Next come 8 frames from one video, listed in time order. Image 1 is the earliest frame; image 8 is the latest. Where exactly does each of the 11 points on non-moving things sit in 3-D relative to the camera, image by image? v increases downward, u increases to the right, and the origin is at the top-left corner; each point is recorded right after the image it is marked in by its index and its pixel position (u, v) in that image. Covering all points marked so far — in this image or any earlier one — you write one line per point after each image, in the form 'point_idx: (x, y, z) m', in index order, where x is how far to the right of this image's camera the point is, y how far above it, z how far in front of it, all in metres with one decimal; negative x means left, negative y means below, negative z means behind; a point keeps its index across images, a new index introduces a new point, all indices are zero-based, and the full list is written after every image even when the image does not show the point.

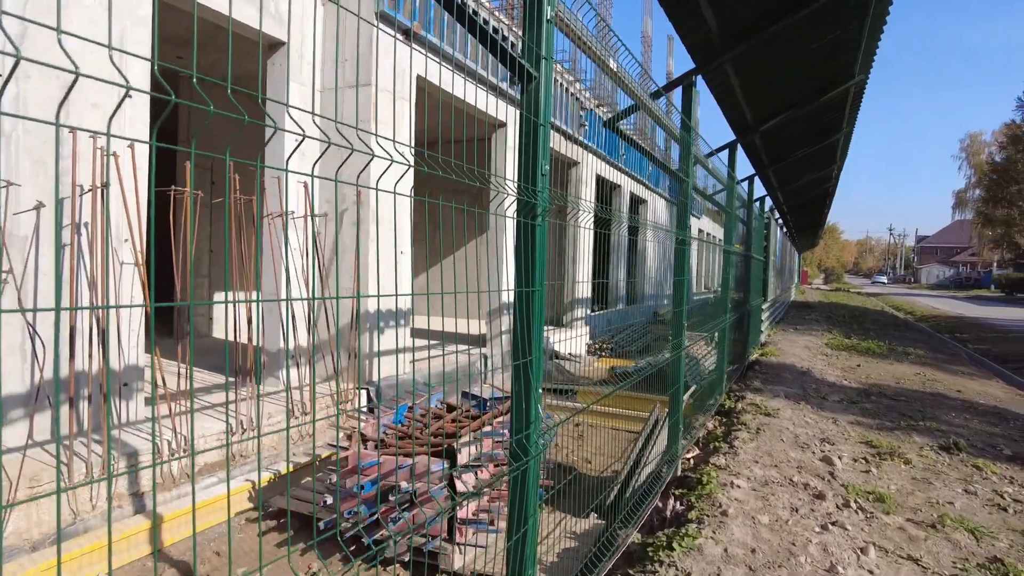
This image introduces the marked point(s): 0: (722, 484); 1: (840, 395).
0: (+1.0, -1.0, +3.2) m
1: (+3.0, -1.0, +6.0) m
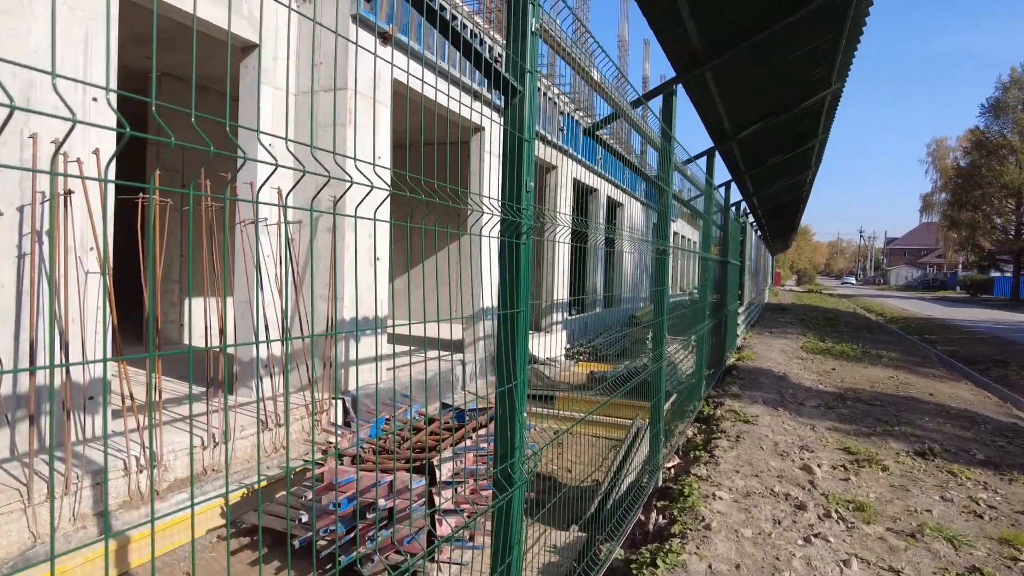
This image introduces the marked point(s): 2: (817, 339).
0: (+0.9, -1.0, +3.2) m
1: (+2.8, -1.0, +6.1) m
2: (+5.8, -1.0, +12.5) m
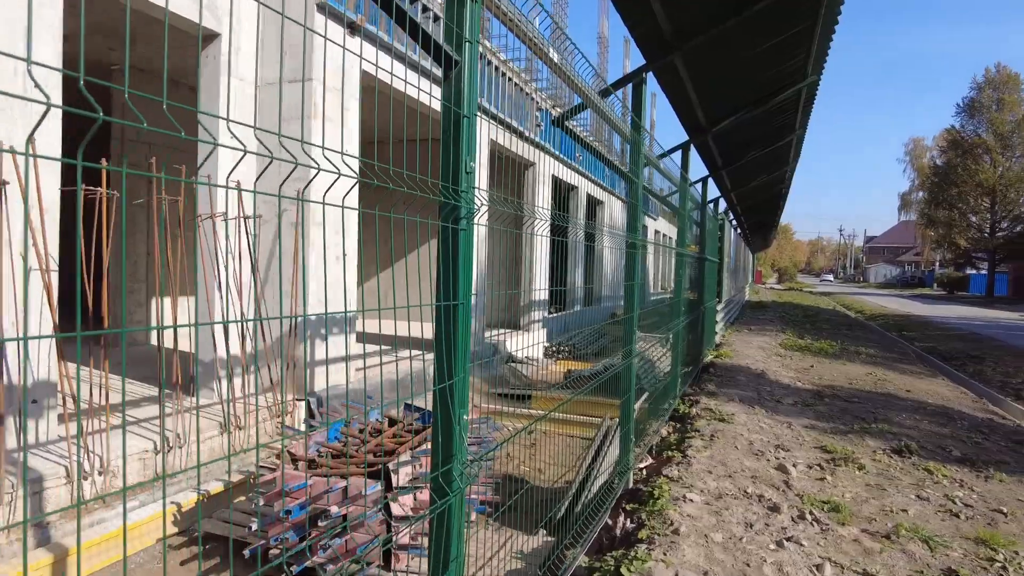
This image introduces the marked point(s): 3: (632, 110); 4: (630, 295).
0: (+0.8, -1.0, +3.1) m
1: (+2.6, -1.0, +6.0) m
2: (+5.4, -0.9, +12.5) m
3: (+0.8, +1.2, +4.5) m
4: (+0.8, 0.0, +4.6) m
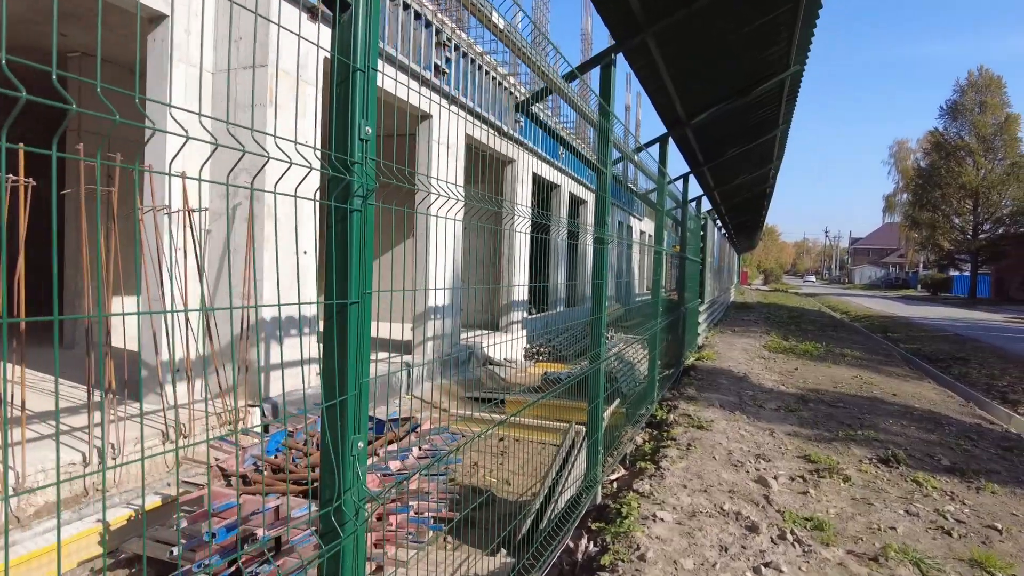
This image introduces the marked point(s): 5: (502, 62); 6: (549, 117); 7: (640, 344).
0: (+0.6, -1.0, +2.8) m
1: (+2.4, -1.0, +5.8) m
2: (+5.0, -0.9, +12.3) m
3: (+0.6, +1.2, +4.2) m
4: (+0.6, 0.0, +4.4) m
5: (0.0, +1.1, +3.1) m
6: (+0.2, +1.0, +3.6) m
7: (+1.0, -0.5, +5.3) m
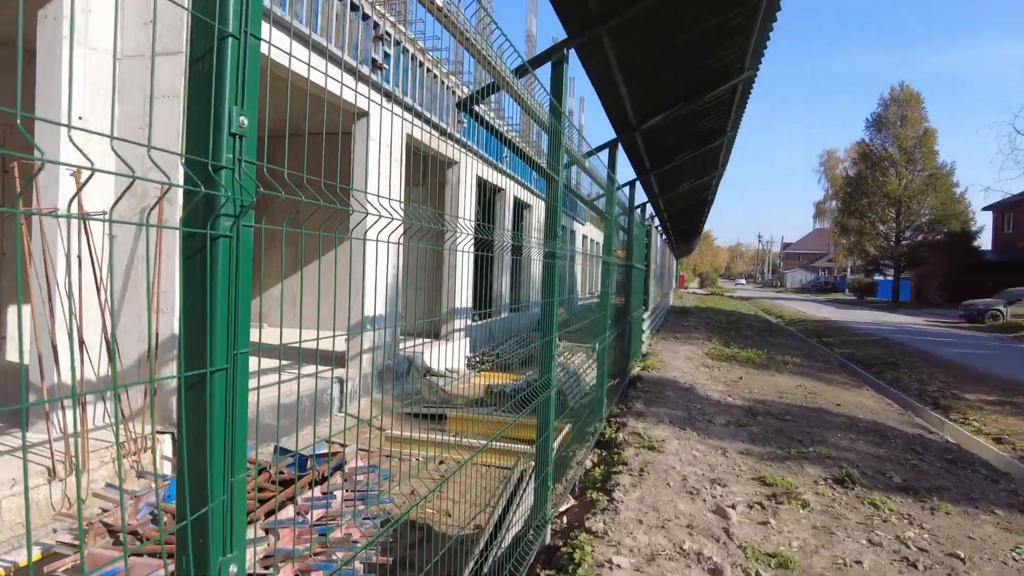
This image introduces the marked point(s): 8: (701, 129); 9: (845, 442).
0: (+0.3, -1.1, +2.5) m
1: (+1.9, -1.1, +5.7) m
2: (+4.0, -1.1, +12.4) m
3: (+0.3, +1.2, +4.0) m
4: (+0.2, -0.1, +4.1) m
5: (-0.3, +1.0, +2.8) m
6: (-0.1, +0.9, +3.3) m
7: (+0.6, -0.5, +5.0) m
8: (+1.8, +1.5, +6.1) m
9: (+2.5, -1.2, +5.0) m
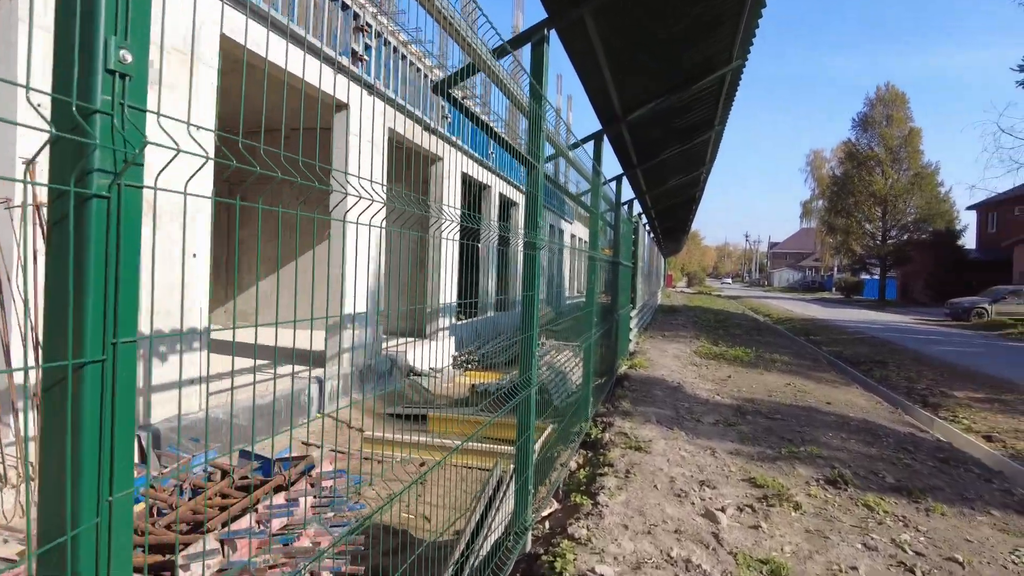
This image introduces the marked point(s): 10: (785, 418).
0: (+0.3, -1.0, +2.4) m
1: (+1.7, -1.1, +5.5) m
2: (+3.7, -1.0, +12.3) m
3: (+0.2, +1.2, +3.8) m
4: (+0.1, -0.1, +3.9) m
5: (-0.4, +1.0, +2.6) m
6: (-0.2, +0.9, +3.1) m
7: (+0.5, -0.5, +4.9) m
8: (+1.6, +1.5, +6.0) m
9: (+2.4, -1.1, +4.9) m
10: (+2.3, -1.1, +5.6) m
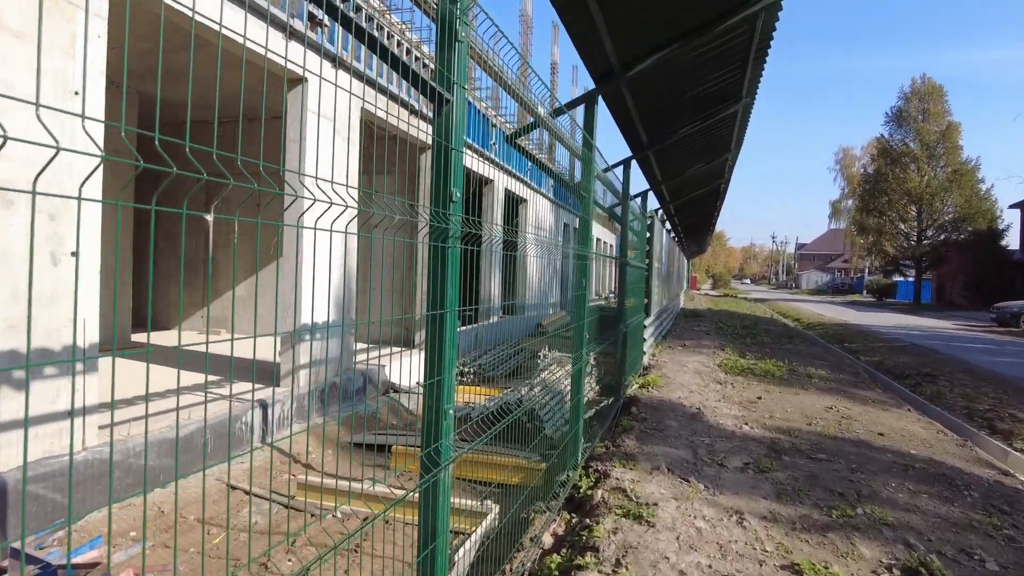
0: (0.0, -1.1, +1.3) m
1: (+1.6, -1.1, +4.4) m
2: (+3.8, -1.1, +11.1) m
3: (-0.1, +1.1, +2.8) m
4: (-0.1, -0.1, +2.9) m
5: (-0.6, +1.0, +1.6) m
6: (-0.4, +0.9, +2.1) m
7: (+0.3, -0.6, +3.8) m
8: (+1.5, +1.5, +4.9) m
9: (+2.2, -1.2, +3.7) m
10: (+2.2, -1.2, +4.5) m
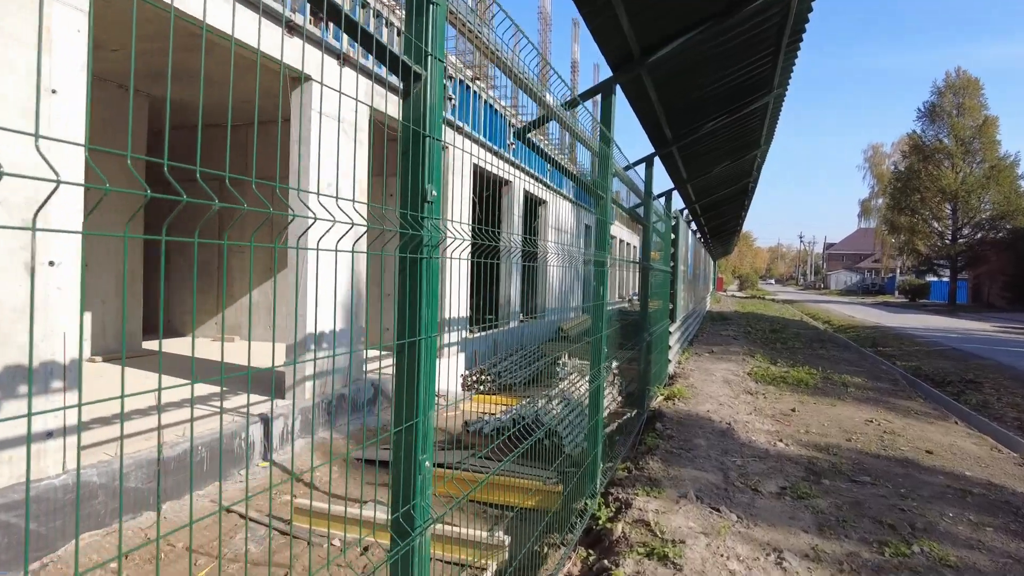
0: (0.0, -1.1, +1.0) m
1: (+1.6, -1.2, +4.0) m
2: (+4.1, -1.1, +10.6) m
3: (-0.1, +1.1, +2.4) m
4: (-0.1, -0.2, +2.5) m
5: (-0.7, +0.9, +1.3) m
6: (-0.4, +0.8, +1.8) m
7: (+0.3, -0.6, +3.5) m
8: (+1.6, +1.4, +4.5) m
9: (+2.3, -1.2, +3.3) m
10: (+2.3, -1.2, +4.1) m
